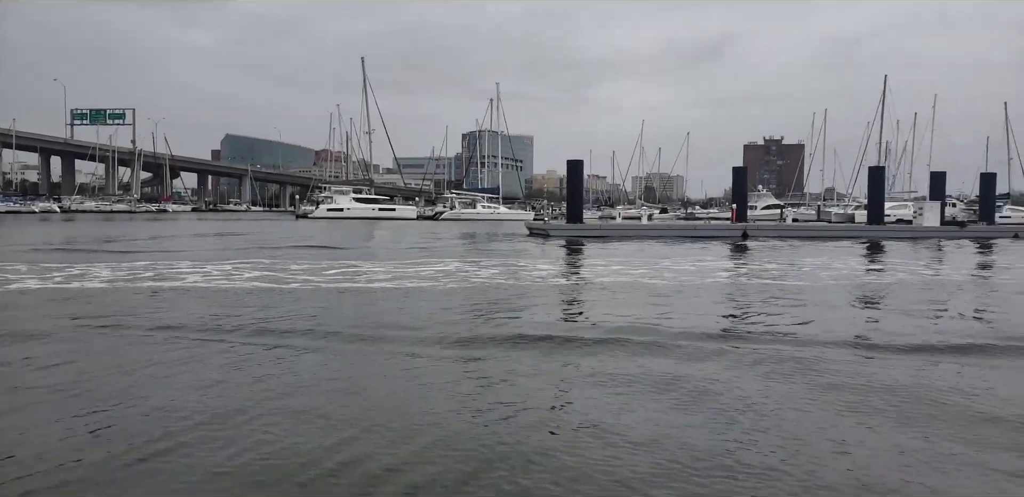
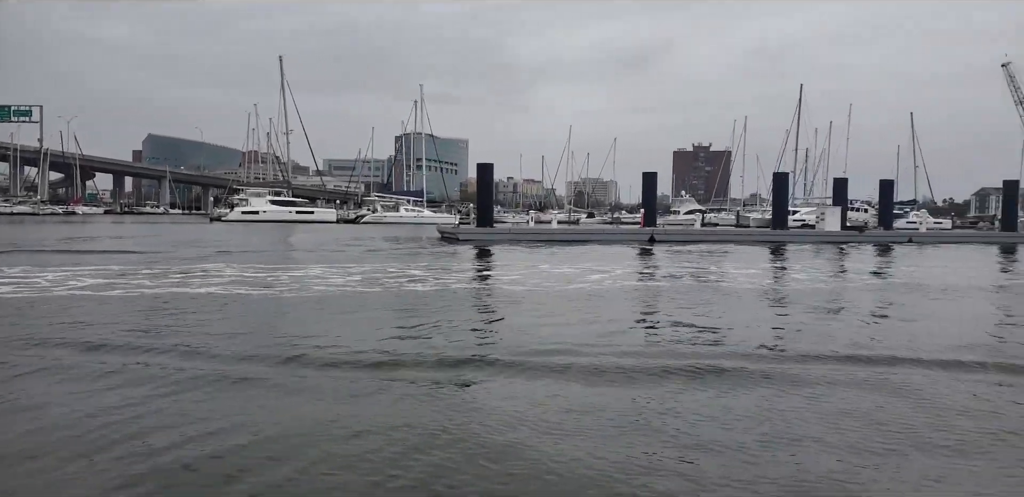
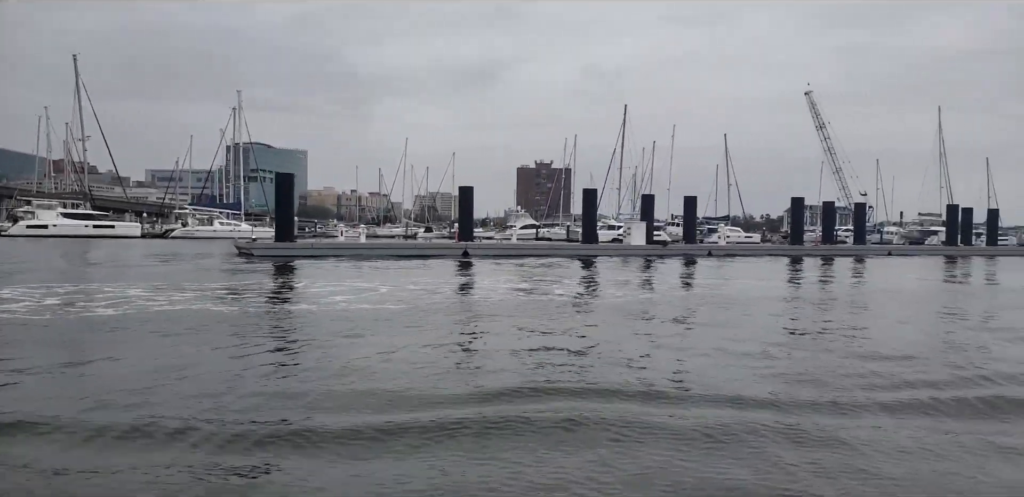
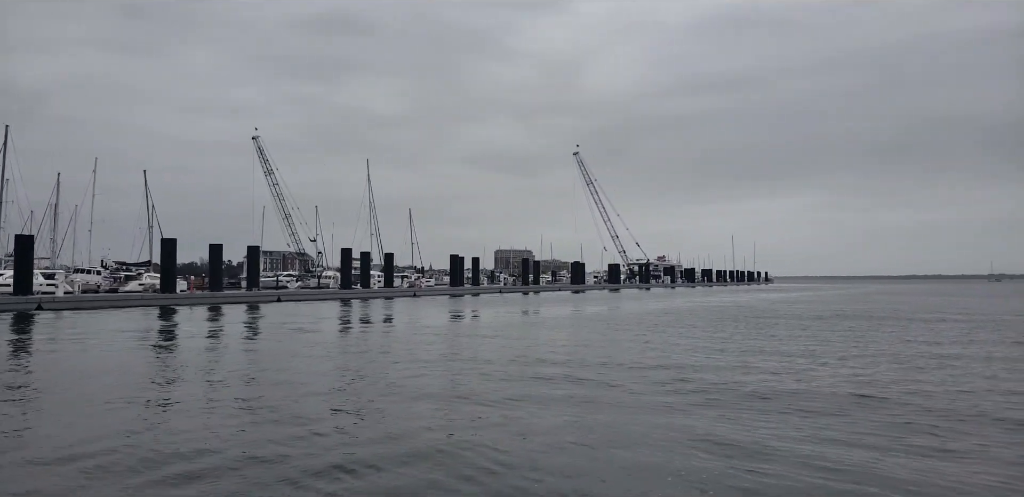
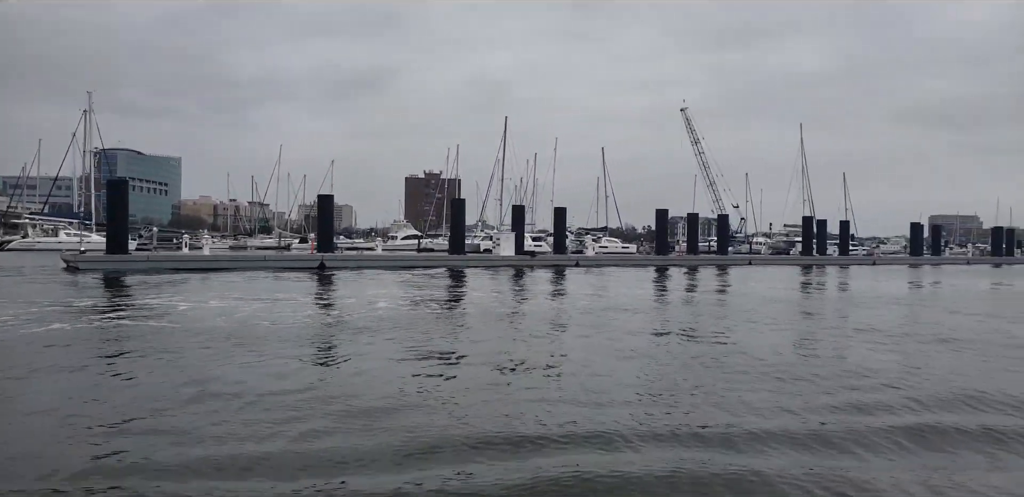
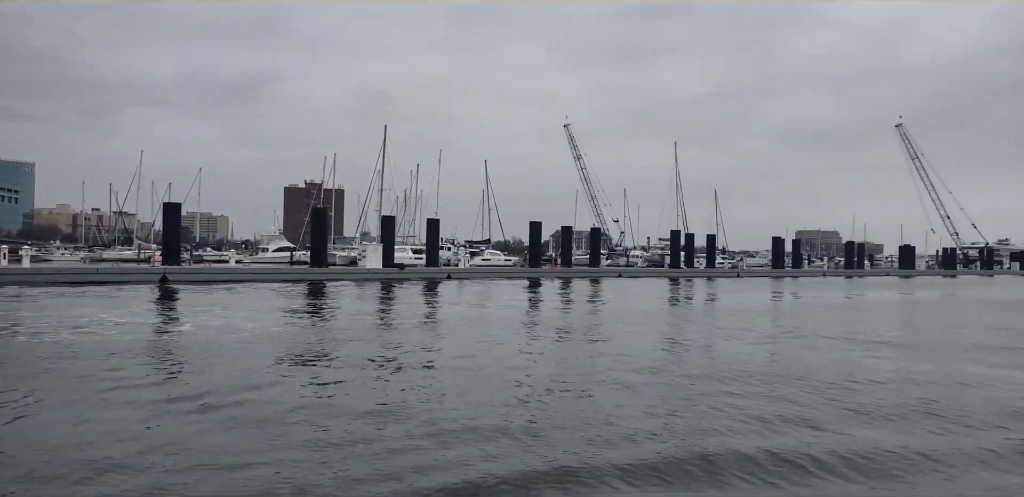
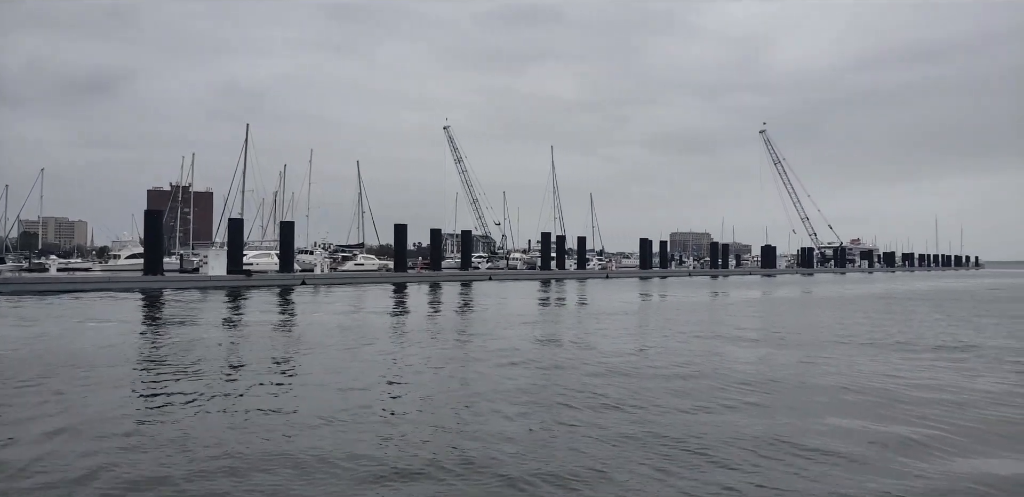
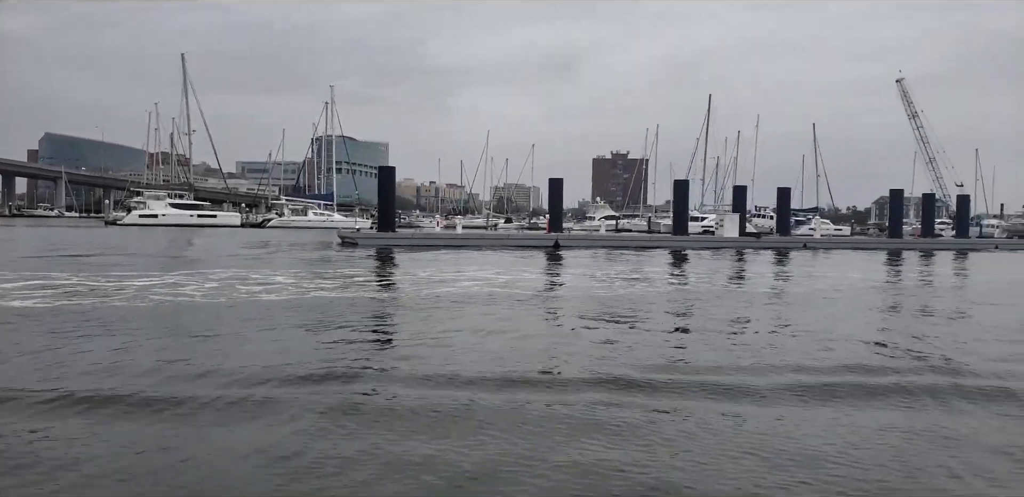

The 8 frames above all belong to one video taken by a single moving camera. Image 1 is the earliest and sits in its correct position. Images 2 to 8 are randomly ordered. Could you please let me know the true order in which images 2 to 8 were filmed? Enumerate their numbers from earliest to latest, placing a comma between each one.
2, 8, 3, 5, 6, 7, 4
